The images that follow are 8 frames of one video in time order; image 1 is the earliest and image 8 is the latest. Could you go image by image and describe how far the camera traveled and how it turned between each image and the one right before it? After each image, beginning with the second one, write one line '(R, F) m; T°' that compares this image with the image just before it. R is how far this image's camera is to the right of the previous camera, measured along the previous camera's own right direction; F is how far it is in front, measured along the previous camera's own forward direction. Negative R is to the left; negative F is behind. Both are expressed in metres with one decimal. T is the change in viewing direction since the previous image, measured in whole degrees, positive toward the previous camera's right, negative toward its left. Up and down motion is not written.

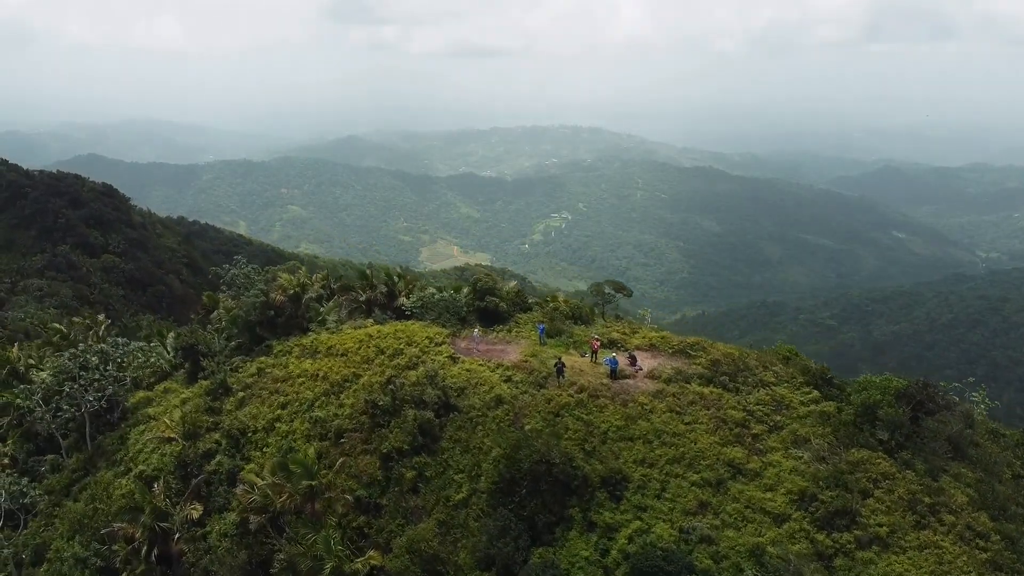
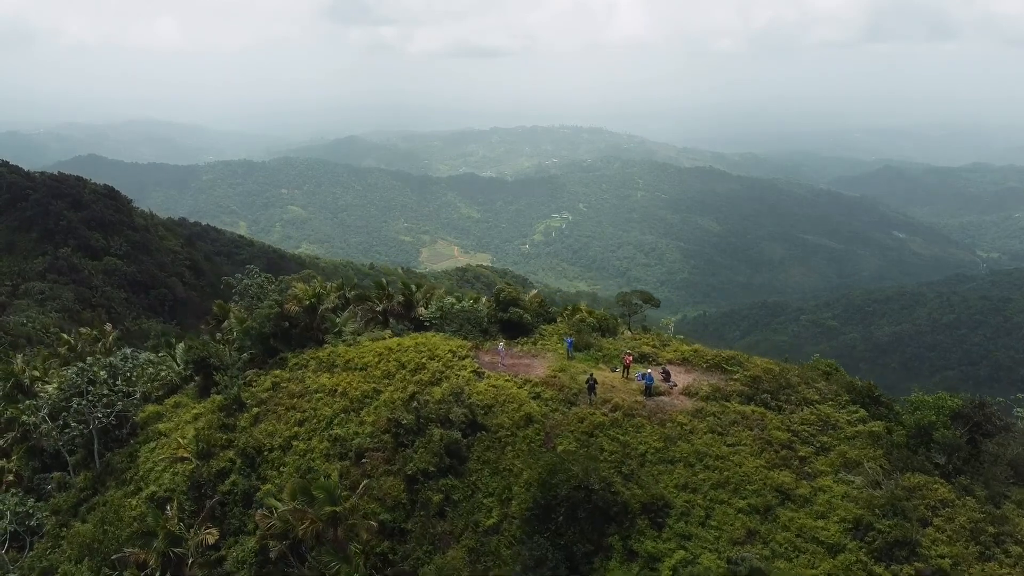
(-0.4, +0.4) m; 0°
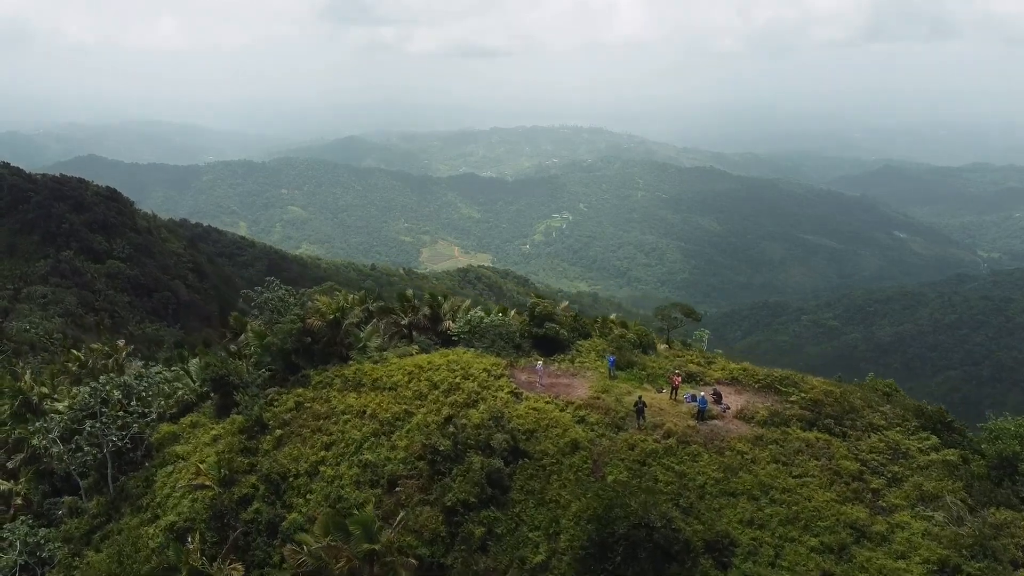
(-0.6, +0.5) m; 0°
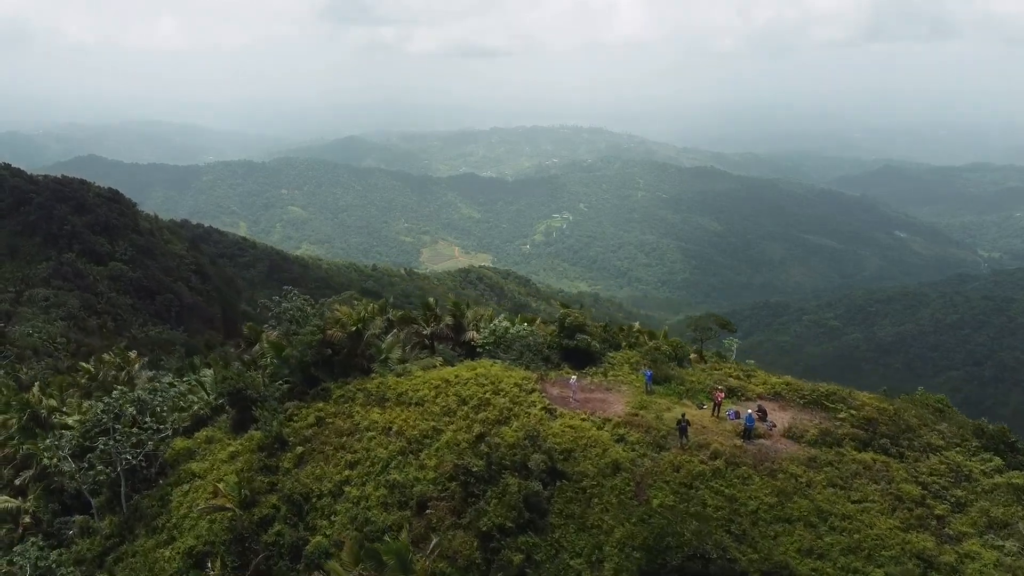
(-0.5, +0.4) m; 0°
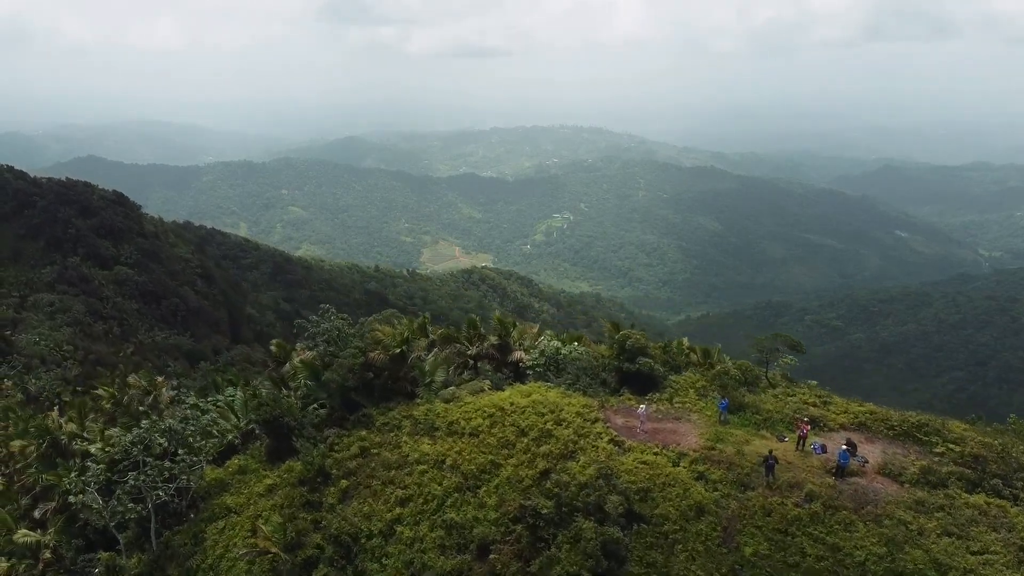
(-0.8, +0.6) m; 0°
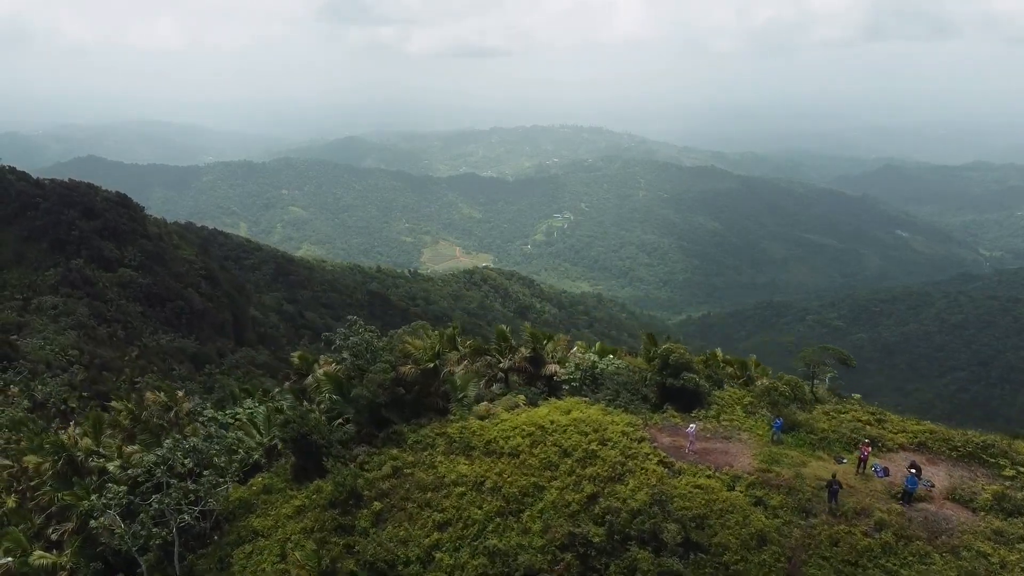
(-0.5, +0.4) m; 0°
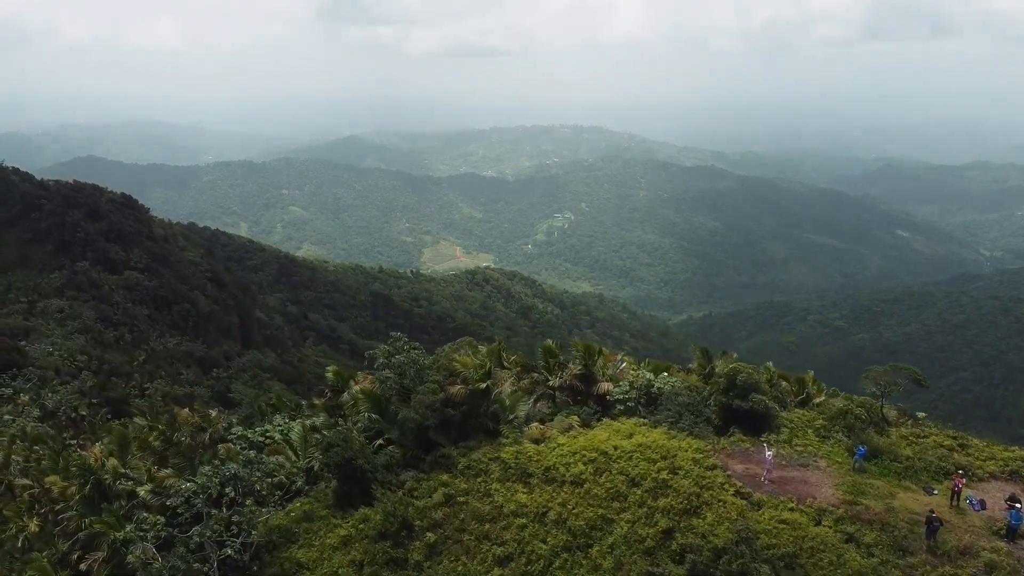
(-0.8, +0.5) m; 0°
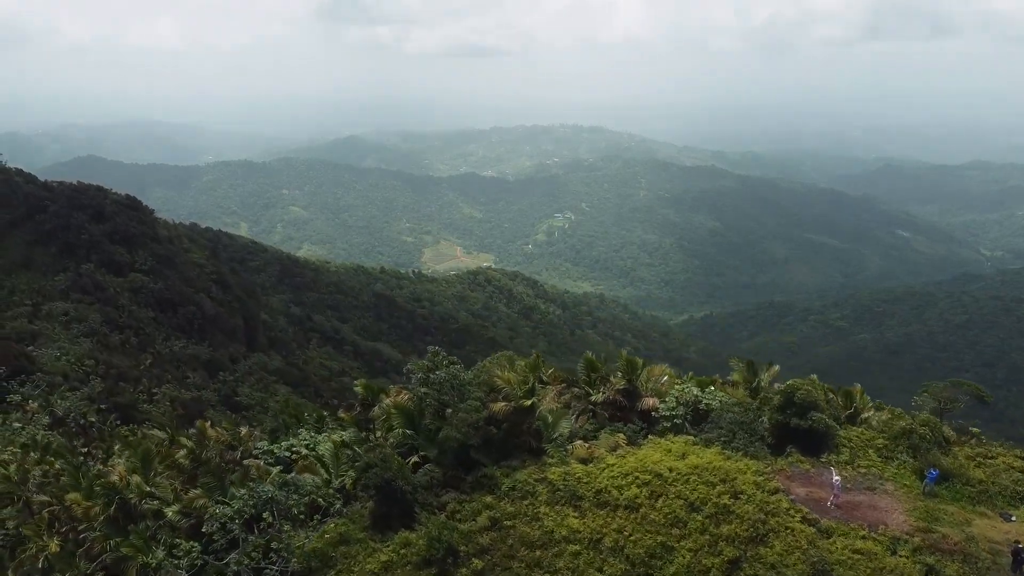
(-0.6, +0.3) m; 0°
